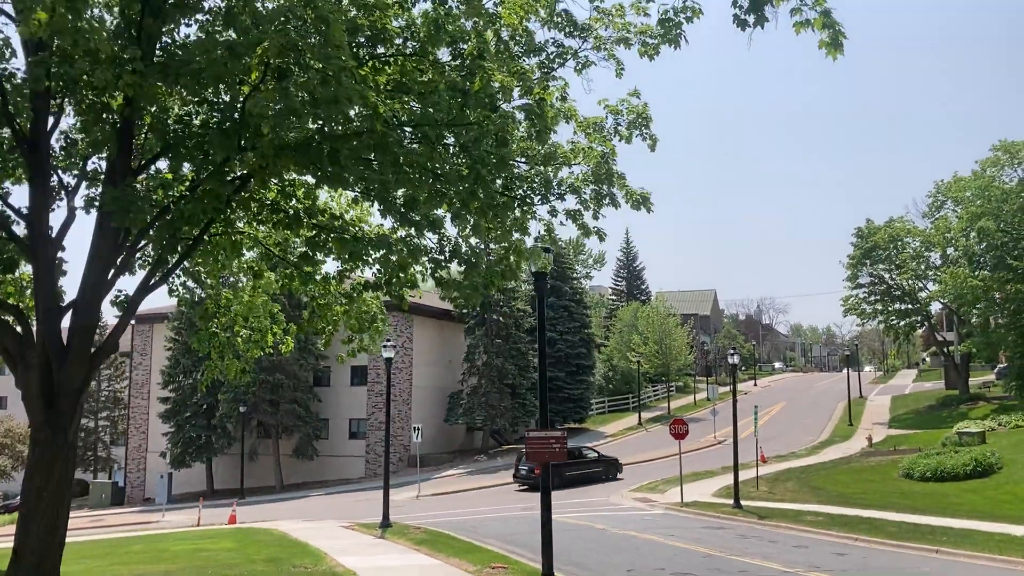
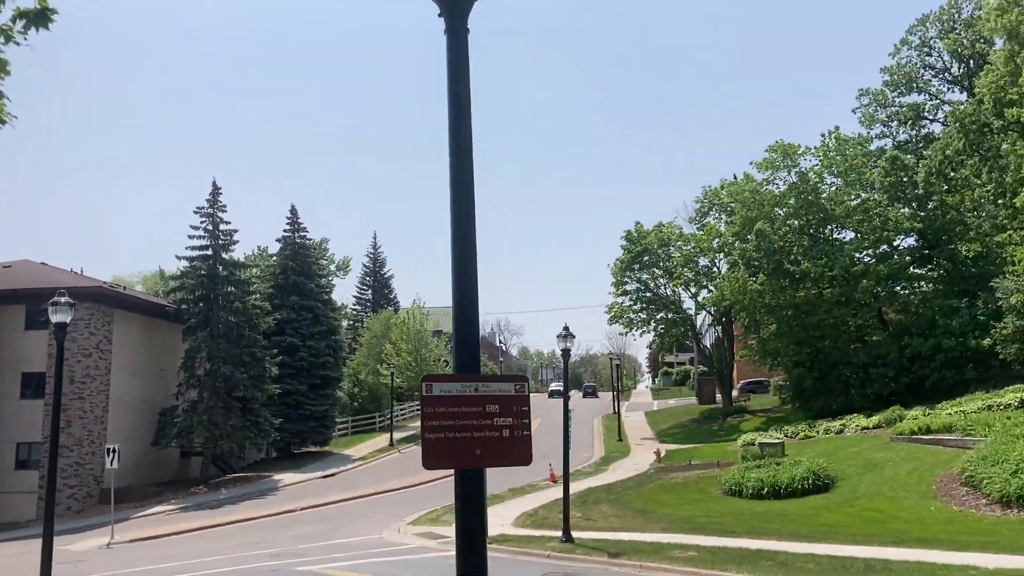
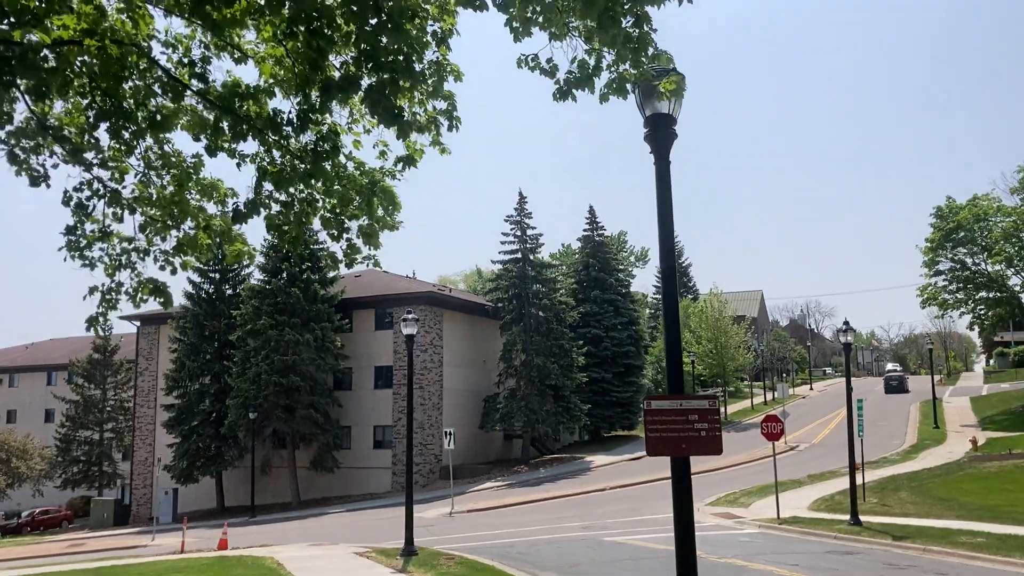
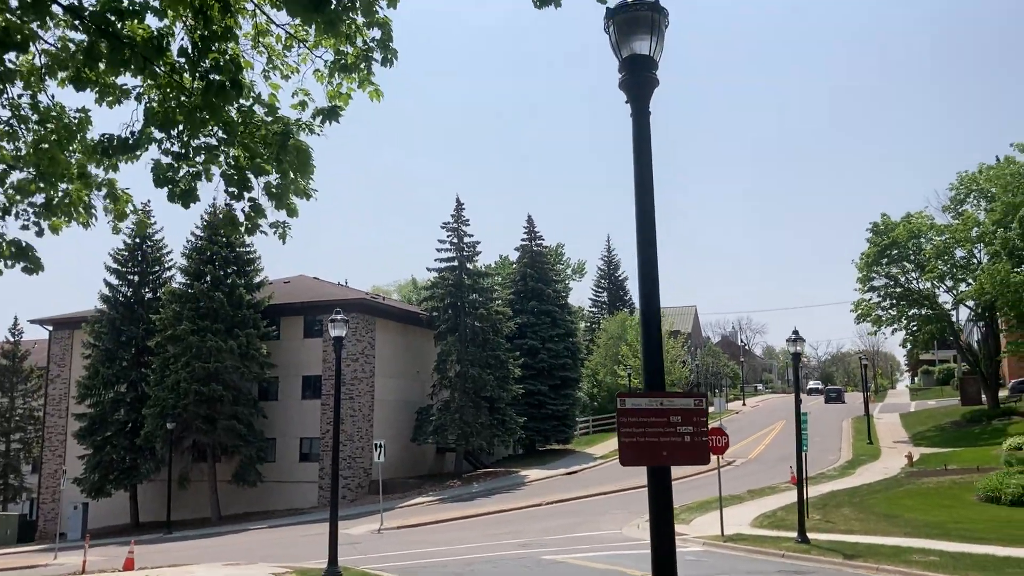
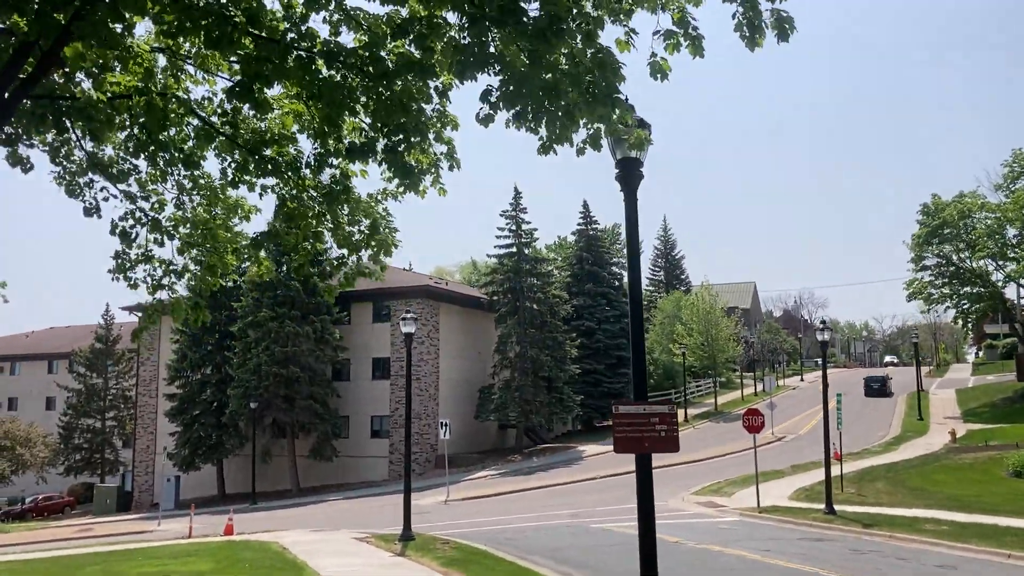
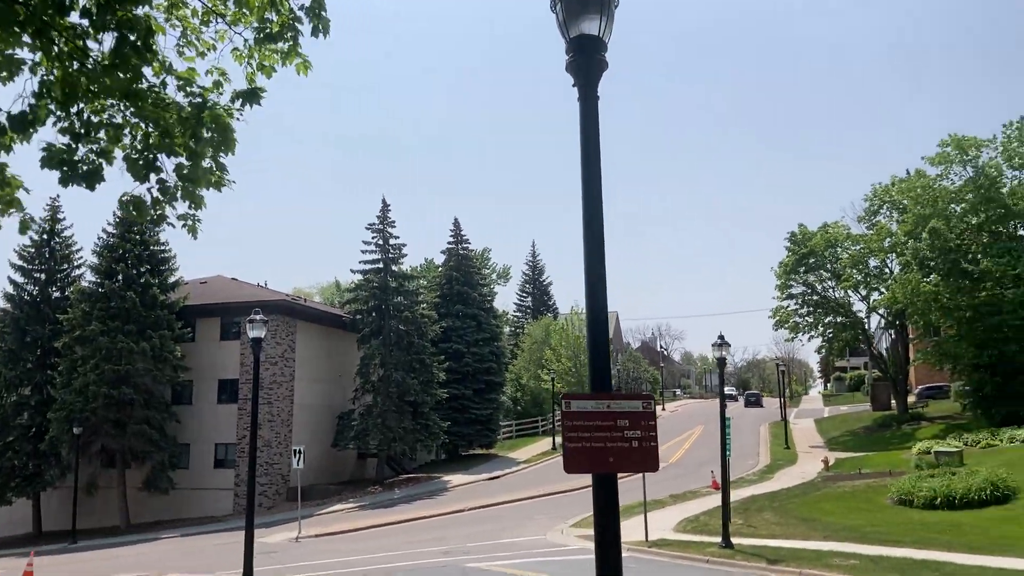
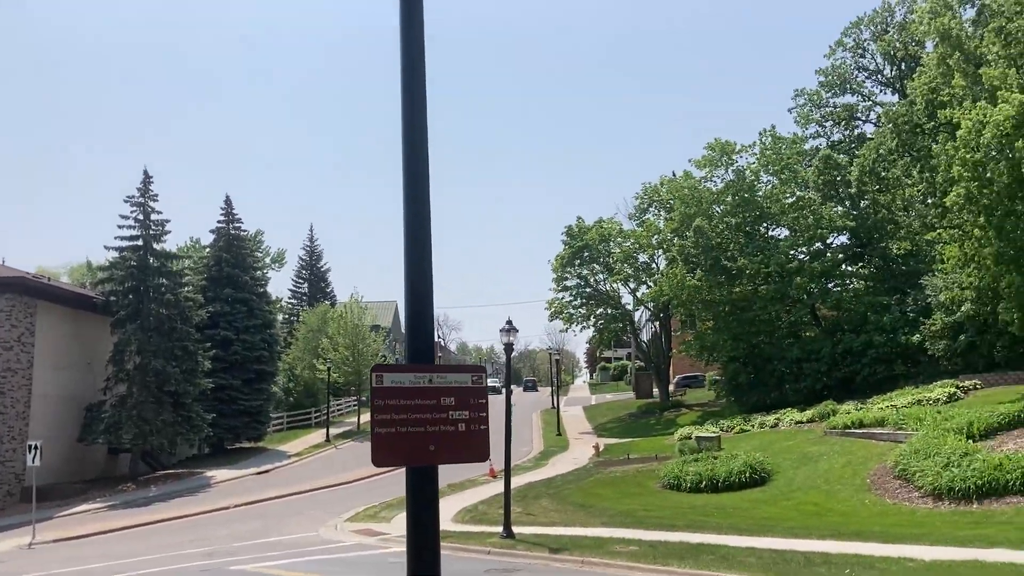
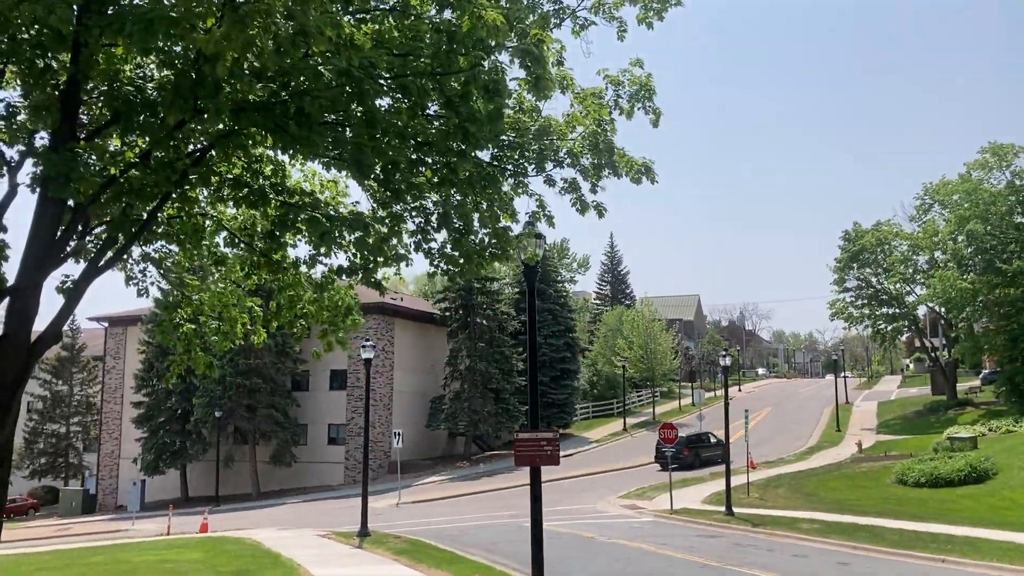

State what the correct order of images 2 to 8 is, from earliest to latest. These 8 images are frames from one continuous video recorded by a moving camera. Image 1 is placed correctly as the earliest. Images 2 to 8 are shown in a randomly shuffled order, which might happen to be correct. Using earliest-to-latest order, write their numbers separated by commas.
8, 5, 3, 4, 6, 2, 7
